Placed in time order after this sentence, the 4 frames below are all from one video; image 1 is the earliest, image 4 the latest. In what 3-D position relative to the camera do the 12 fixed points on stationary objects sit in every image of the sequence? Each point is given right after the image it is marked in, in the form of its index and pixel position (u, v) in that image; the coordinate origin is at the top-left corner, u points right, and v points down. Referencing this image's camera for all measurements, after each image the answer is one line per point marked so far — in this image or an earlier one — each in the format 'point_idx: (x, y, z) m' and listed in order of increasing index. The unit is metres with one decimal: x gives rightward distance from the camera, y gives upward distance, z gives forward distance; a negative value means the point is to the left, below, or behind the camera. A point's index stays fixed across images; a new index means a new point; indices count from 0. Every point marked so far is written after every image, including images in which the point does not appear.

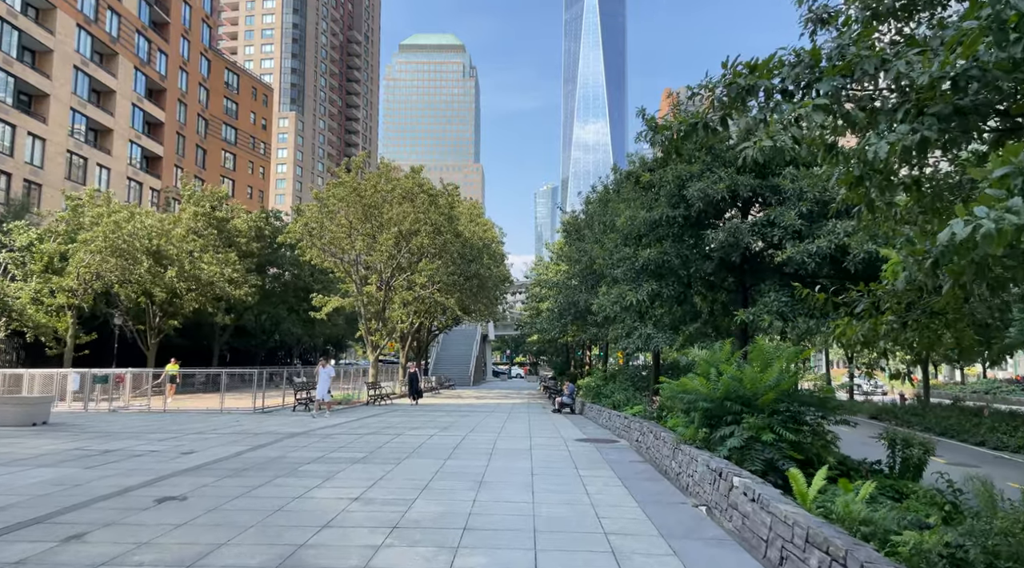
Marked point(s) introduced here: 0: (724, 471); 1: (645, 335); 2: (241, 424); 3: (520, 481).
0: (+2.4, -2.1, +7.8) m
1: (+2.8, -1.1, +15.2) m
2: (-6.8, -3.5, +17.7) m
3: (+0.1, -2.7, +9.4) m
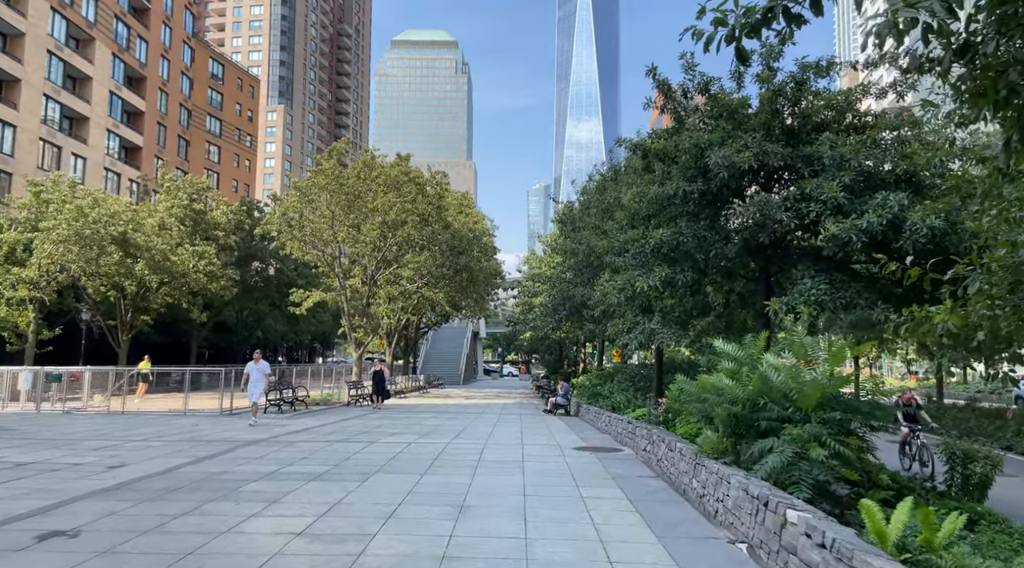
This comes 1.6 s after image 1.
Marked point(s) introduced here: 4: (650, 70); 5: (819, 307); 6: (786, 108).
0: (+2.2, -1.9, +6.1) m
1: (+2.6, -0.9, +13.5) m
2: (-7.0, -3.3, +15.9) m
3: (0.0, -2.4, +7.7) m
4: (+2.2, +3.5, +11.4) m
5: (+4.1, -0.3, +9.4) m
6: (+4.3, +2.8, +11.0) m
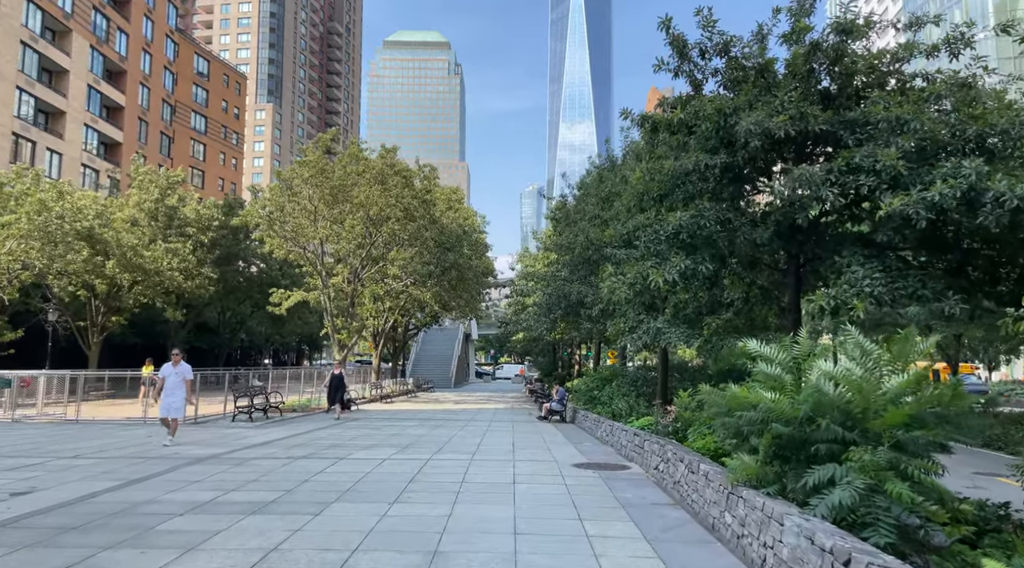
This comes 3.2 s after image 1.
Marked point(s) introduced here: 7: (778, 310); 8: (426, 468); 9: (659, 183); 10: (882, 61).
0: (+2.2, -1.7, +4.4) m
1: (+2.5, -0.8, +11.8) m
2: (-7.2, -3.2, +14.1) m
3: (-0.1, -2.3, +6.0) m
4: (+2.1, +3.6, +9.8) m
5: (+4.0, -0.2, +7.7) m
6: (+4.2, +2.9, +9.4) m
7: (+4.5, -0.4, +11.8) m
8: (-1.2, -2.7, +10.2) m
9: (+2.1, +1.5, +10.2) m
10: (+5.1, +3.0, +9.5) m
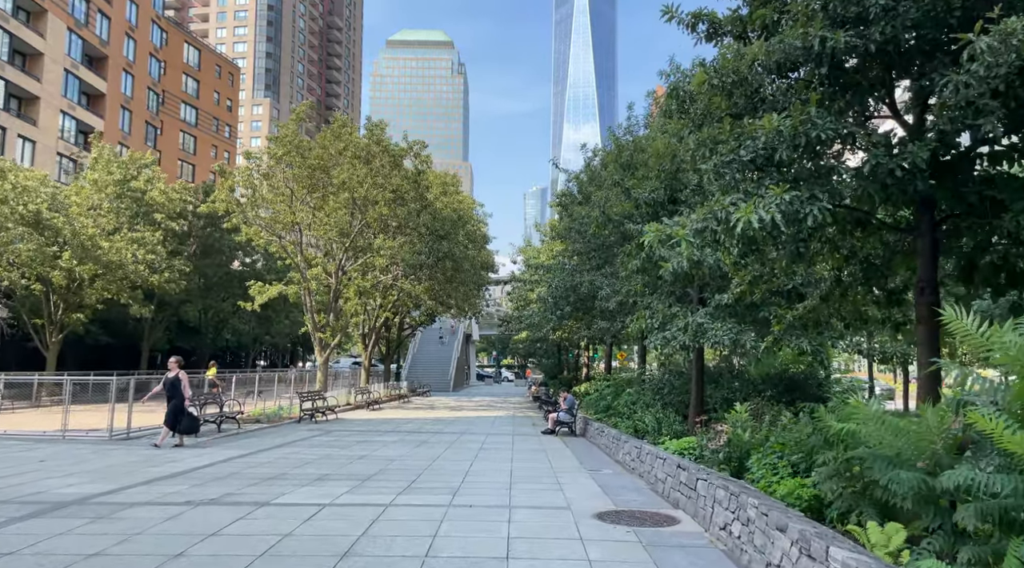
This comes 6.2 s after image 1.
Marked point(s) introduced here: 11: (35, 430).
0: (+2.1, -1.4, +1.1) m
1: (+2.4, -0.4, +8.5) m
2: (-7.2, -2.8, +10.8) m
3: (-0.2, -2.0, +2.7) m
4: (+2.0, +3.9, +6.4) m
5: (+3.9, +0.2, +4.4) m
6: (+4.1, +3.2, +6.1) m
7: (+4.4, -0.1, +8.5) m
8: (-1.3, -2.3, +6.8) m
9: (+2.1, +1.8, +6.8) m
10: (+5.0, +3.4, +6.2) m
11: (-11.1, -3.4, +16.7) m
